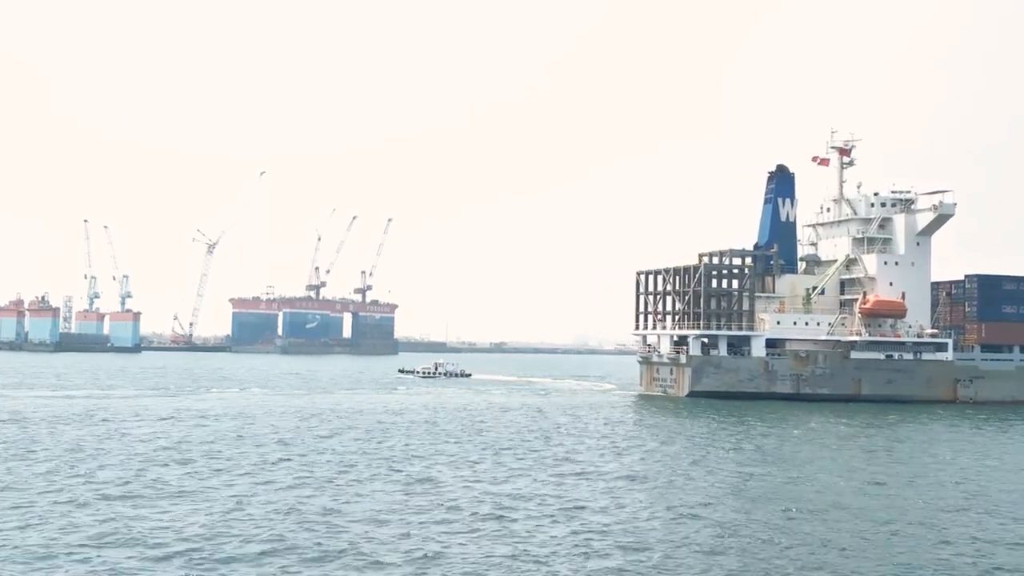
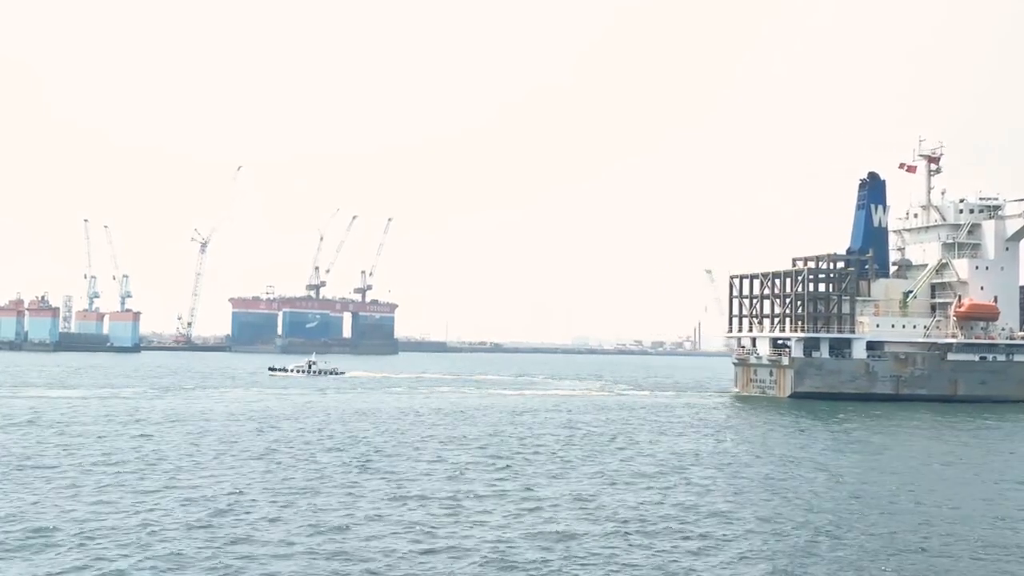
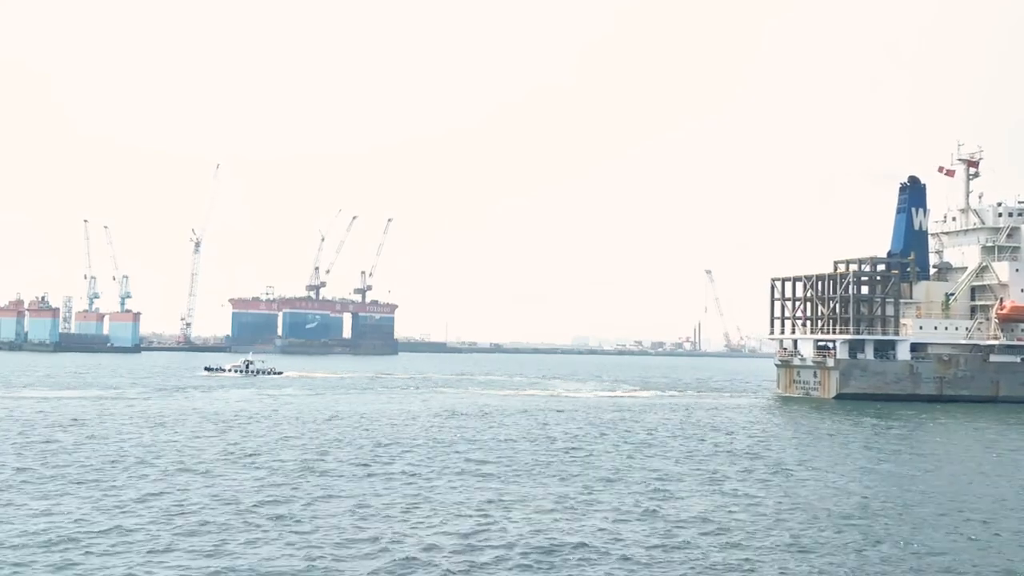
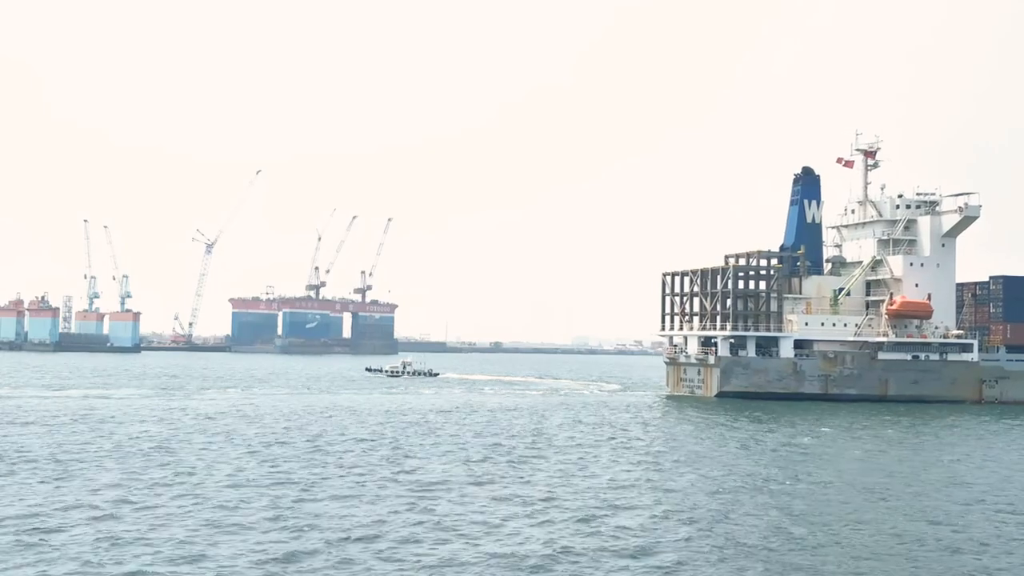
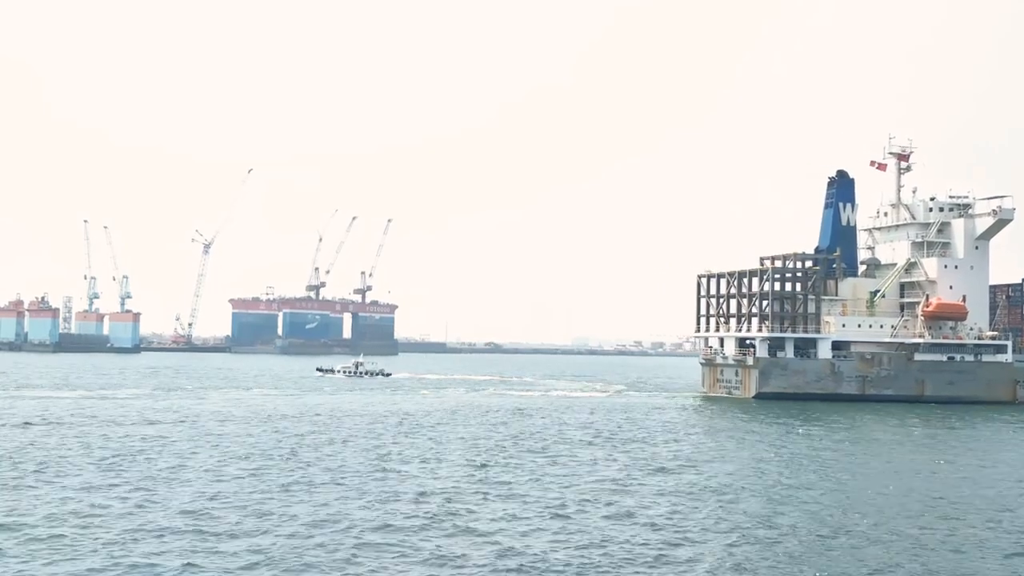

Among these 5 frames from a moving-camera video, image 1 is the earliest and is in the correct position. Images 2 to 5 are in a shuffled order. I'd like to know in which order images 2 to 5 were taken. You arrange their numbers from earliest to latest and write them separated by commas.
4, 5, 2, 3
